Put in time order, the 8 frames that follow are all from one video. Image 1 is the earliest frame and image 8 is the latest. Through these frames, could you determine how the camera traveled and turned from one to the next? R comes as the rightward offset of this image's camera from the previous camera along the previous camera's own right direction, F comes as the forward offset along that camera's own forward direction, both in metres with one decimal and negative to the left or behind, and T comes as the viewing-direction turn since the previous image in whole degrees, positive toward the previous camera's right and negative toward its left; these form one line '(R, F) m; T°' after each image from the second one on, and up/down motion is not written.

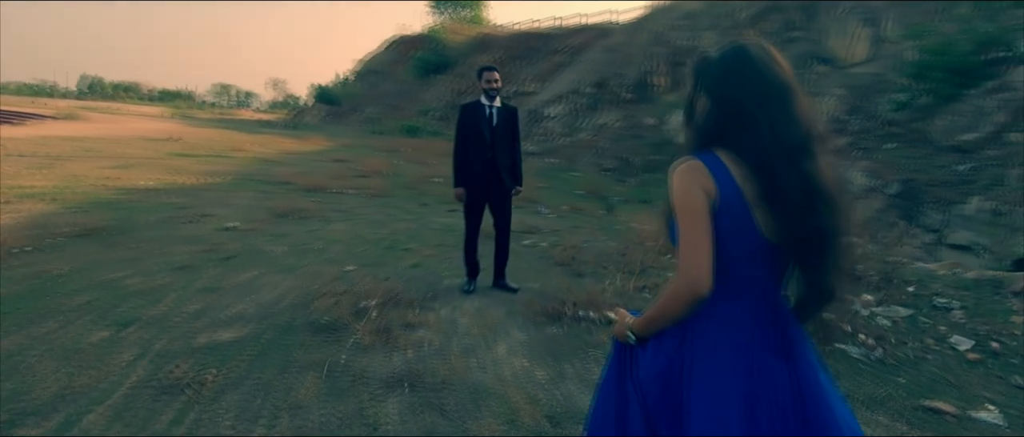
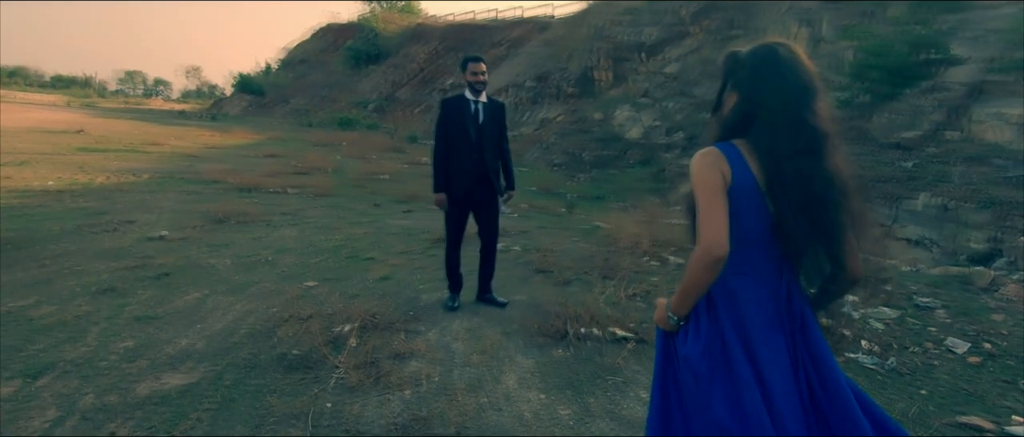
(-0.5, +0.5) m; +7°
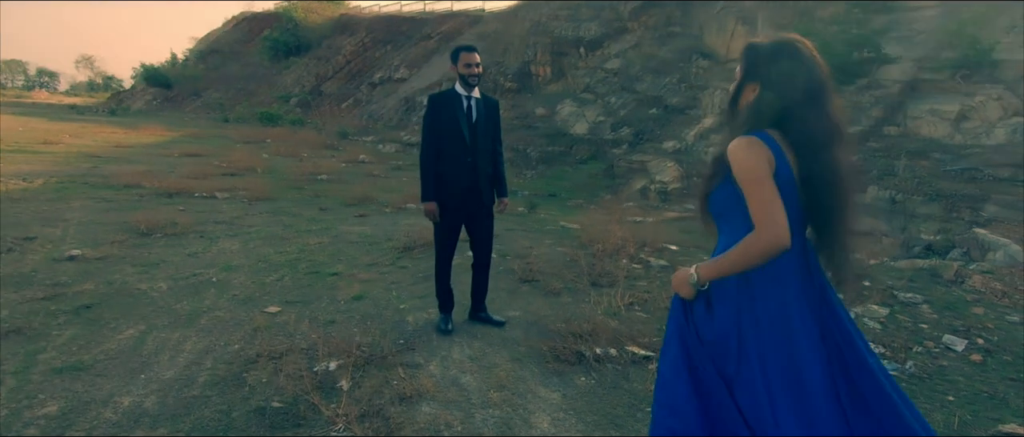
(-0.5, +0.5) m; +7°
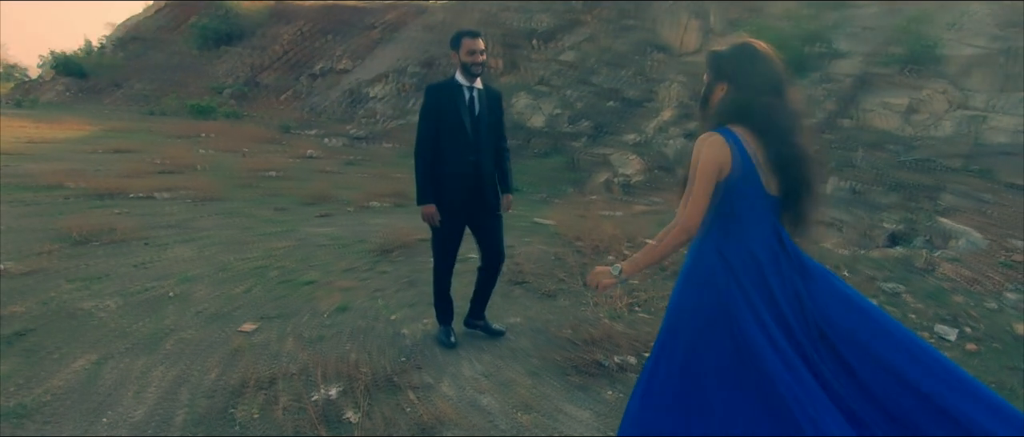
(-0.4, +0.3) m; +6°
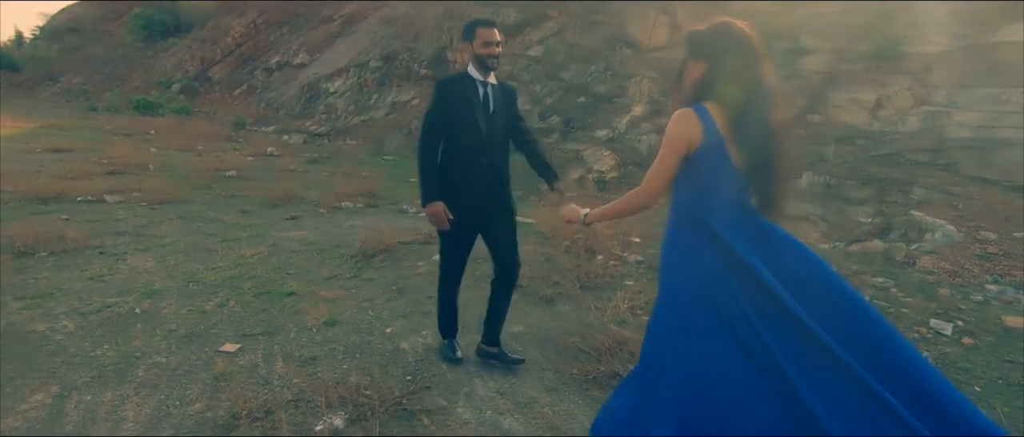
(-0.3, +0.3) m; +4°
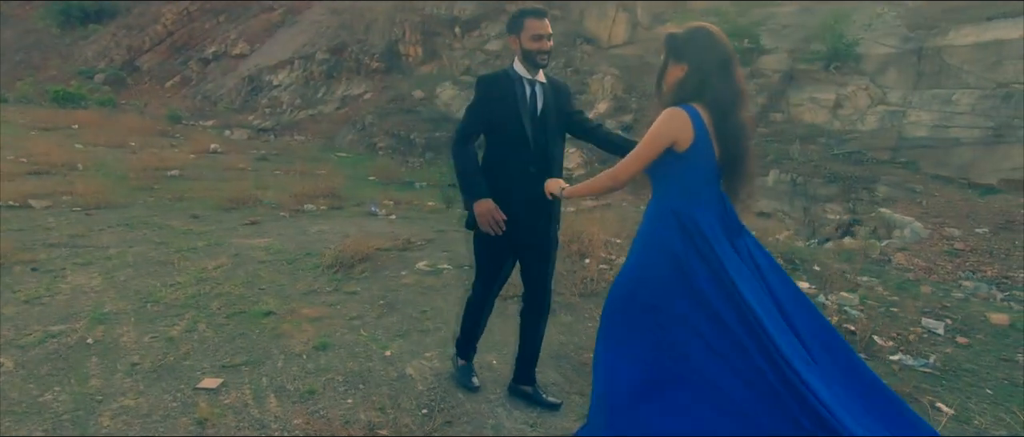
(-0.4, +0.3) m; +6°
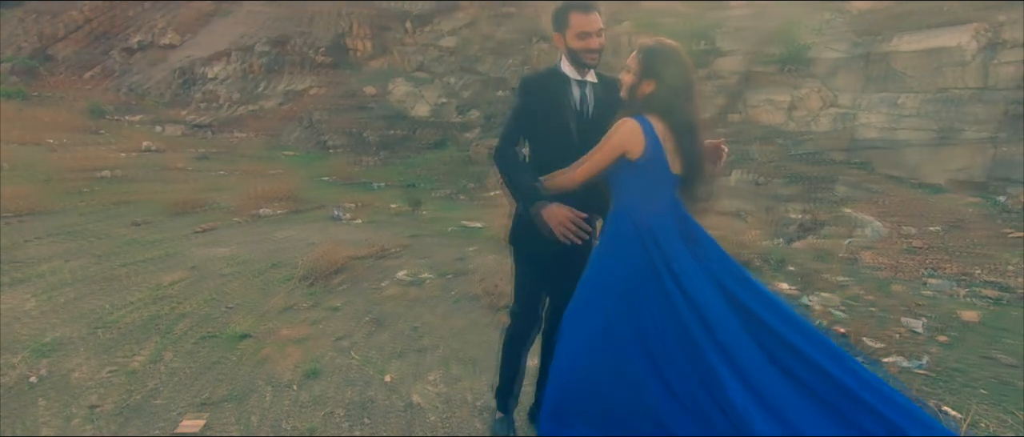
(-0.4, +0.3) m; +6°
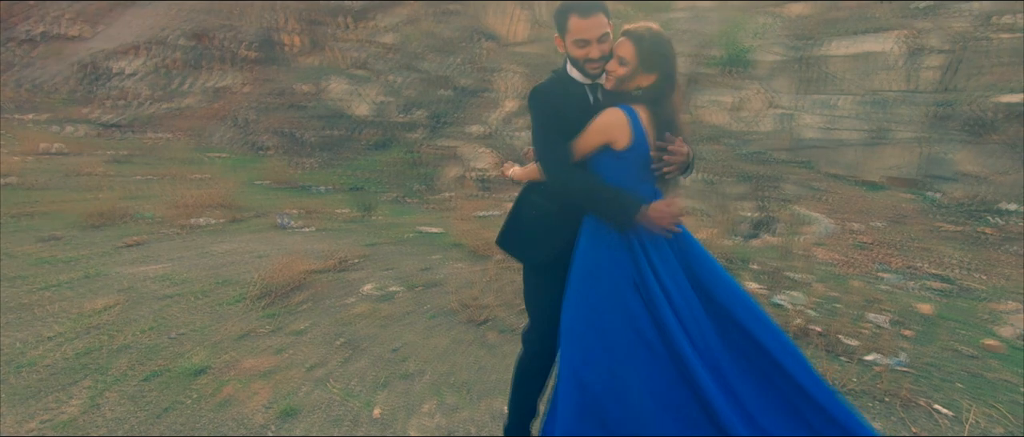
(-0.3, +0.3) m; +7°
